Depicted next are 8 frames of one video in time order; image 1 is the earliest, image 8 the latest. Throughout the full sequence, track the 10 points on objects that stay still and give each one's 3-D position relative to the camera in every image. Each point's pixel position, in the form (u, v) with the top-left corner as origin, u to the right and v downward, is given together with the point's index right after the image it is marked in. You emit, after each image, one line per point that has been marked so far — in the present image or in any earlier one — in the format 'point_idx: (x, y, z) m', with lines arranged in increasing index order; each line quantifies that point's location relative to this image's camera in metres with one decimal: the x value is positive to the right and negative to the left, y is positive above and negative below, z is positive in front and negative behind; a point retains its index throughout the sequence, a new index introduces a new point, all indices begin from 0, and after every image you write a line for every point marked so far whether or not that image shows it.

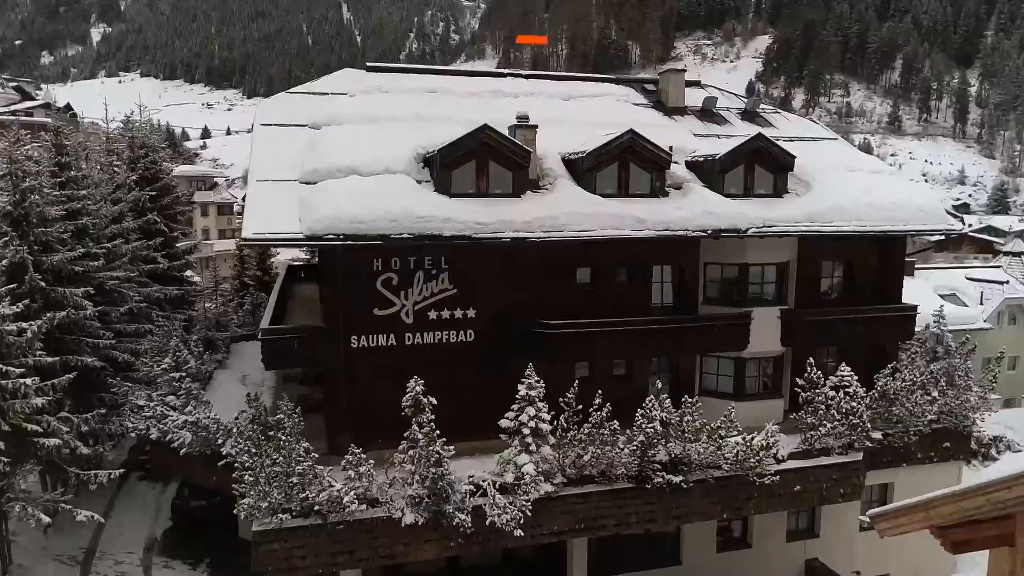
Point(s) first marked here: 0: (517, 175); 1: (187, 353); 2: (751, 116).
0: (0.0, +0.7, +4.4) m
1: (-2.3, -0.5, +5.1) m
2: (+2.0, +1.5, +6.2) m
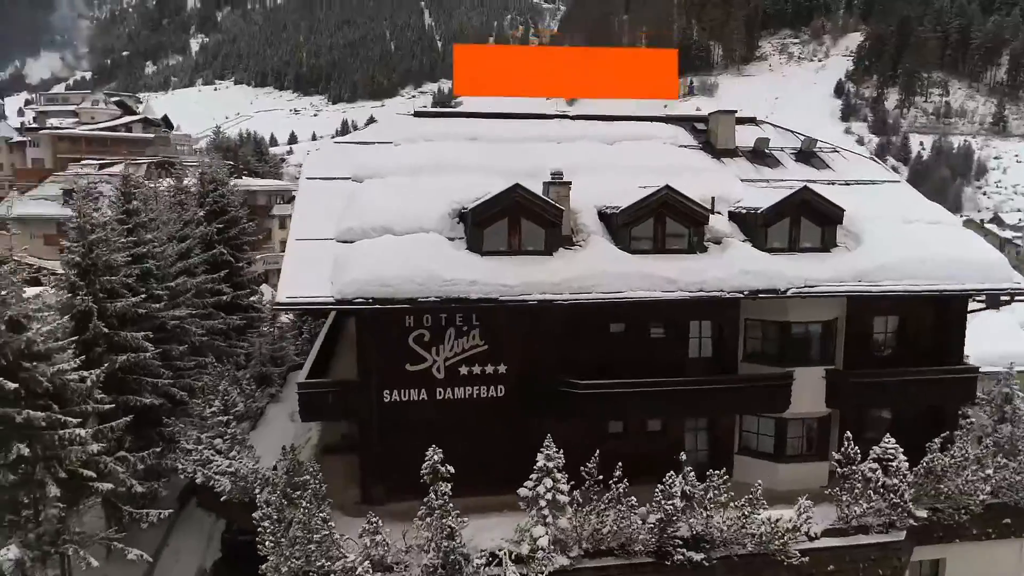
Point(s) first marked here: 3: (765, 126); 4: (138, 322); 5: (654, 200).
0: (+0.2, +0.3, +4.4) m
1: (-2.0, -0.8, +5.3) m
2: (+2.4, +1.1, +5.9) m
3: (+2.2, +1.4, +6.3) m
4: (-2.8, -0.3, +5.4) m
5: (+0.9, +0.5, +4.5) m
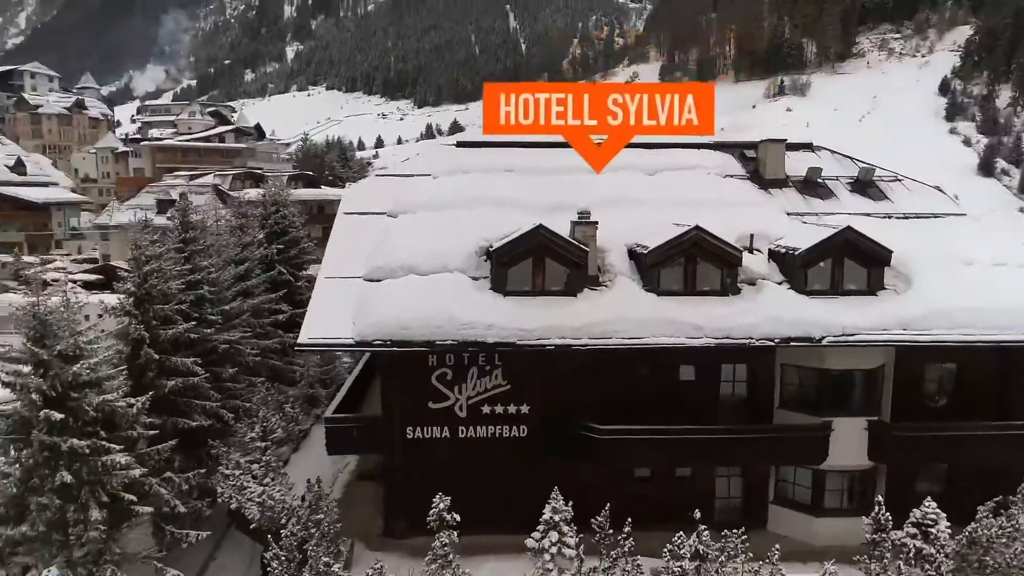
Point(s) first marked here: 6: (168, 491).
0: (+0.4, +0.1, +4.4) m
1: (-1.8, -1.0, +5.5) m
2: (+2.7, +0.8, +5.6) m
3: (+2.6, +1.1, +6.0) m
4: (-2.5, -0.5, +5.7) m
5: (+1.0, +0.3, +4.3) m
6: (-2.3, -1.4, +4.8) m
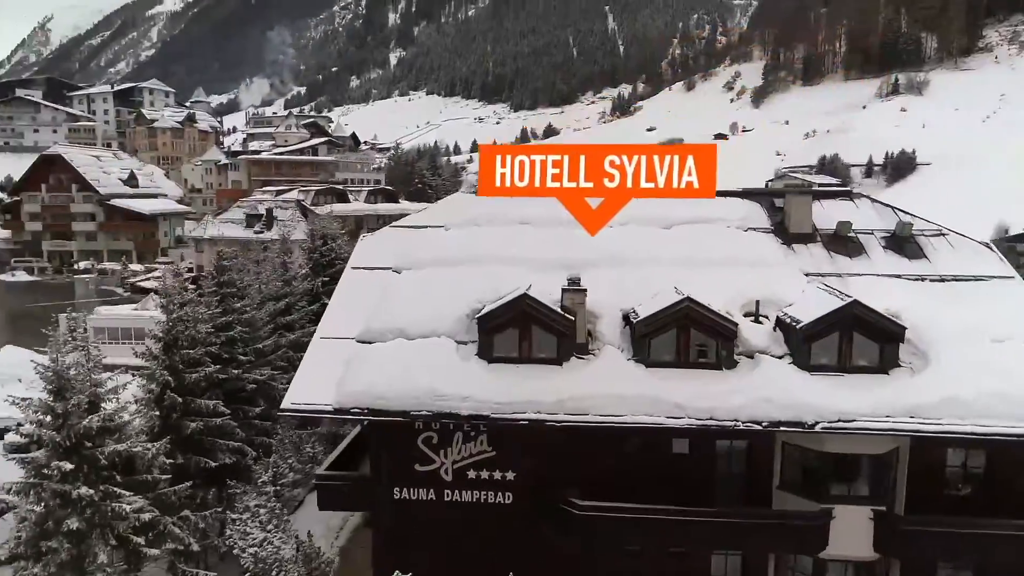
0: (+0.3, -0.3, +4.3) m
1: (-1.7, -1.4, +5.7) m
2: (+2.8, +0.3, +5.2) m
3: (+2.7, +0.6, +5.7) m
4: (-2.4, -0.8, +6.0) m
5: (+0.9, -0.1, +4.2) m
6: (-2.3, -1.7, +5.1) m
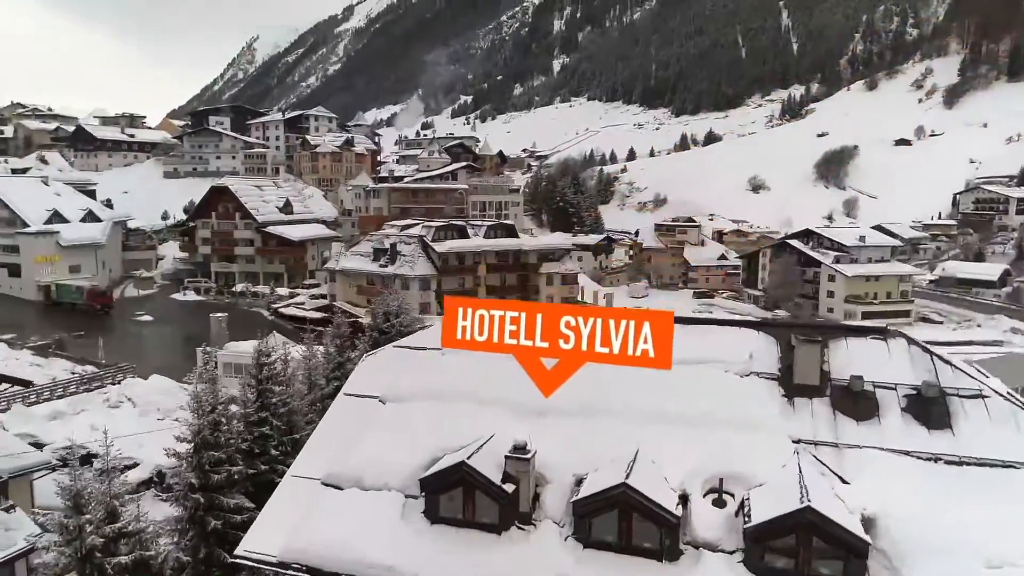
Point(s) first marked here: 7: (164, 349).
0: (-0.1, -1.3, +4.2) m
1: (-1.8, -2.3, +6.1) m
2: (+2.6, -0.7, +4.6) m
3: (+2.6, -0.4, +5.0) m
4: (-2.4, -1.7, +6.5) m
5: (+0.5, -1.1, +4.0) m
6: (-2.5, -2.6, +5.6) m
7: (-9.2, -1.6, +19.0) m
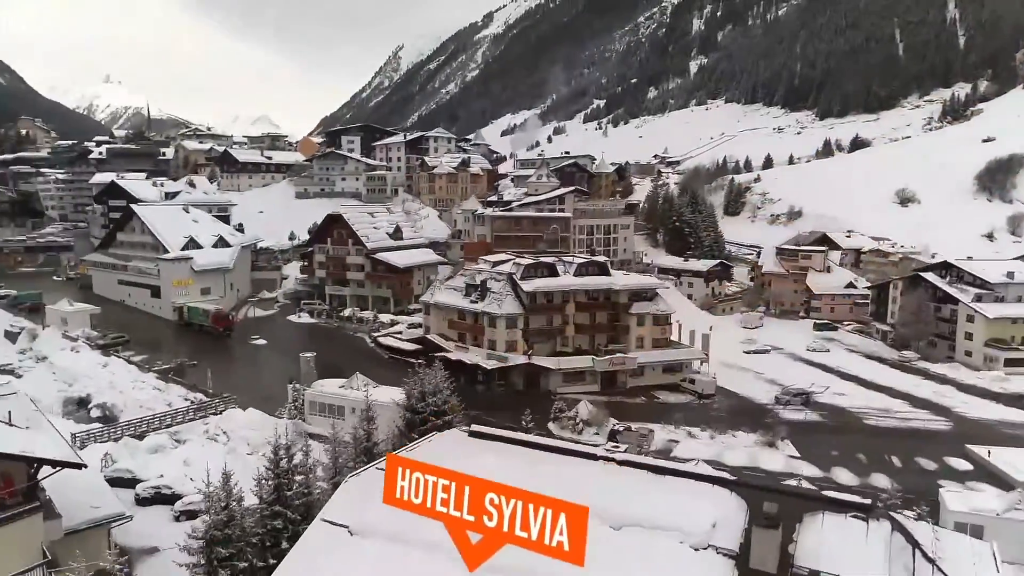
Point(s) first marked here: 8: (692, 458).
0: (-0.6, -2.4, +4.3) m
1: (-1.9, -3.3, +6.4) m
2: (+2.2, -1.9, +4.1) m
3: (+2.3, -1.6, +4.6) m
4: (-2.4, -2.7, +6.9) m
5: (0.0, -2.2, +3.9) m
6: (-2.8, -3.6, +6.1) m
7: (-6.9, -2.4, +20.5) m
8: (+3.7, -3.5, +14.8) m
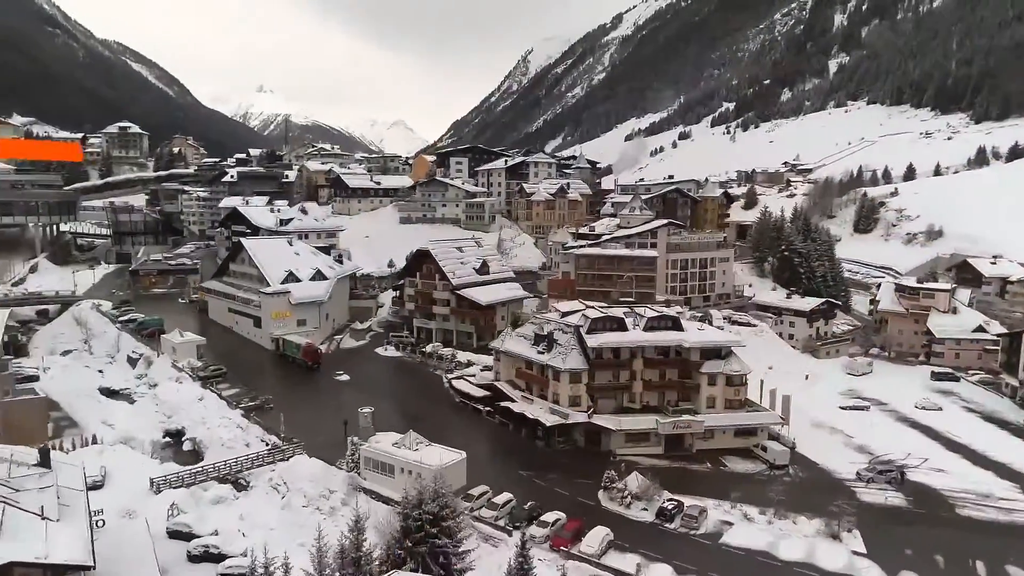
0: (-1.5, -3.8, +4.4) m
1: (-2.5, -4.7, +6.7) m
2: (+1.2, -3.4, +3.8) m
3: (+1.4, -3.0, +4.2) m
4: (-2.9, -4.1, +7.3) m
5: (-1.0, -3.6, +3.9) m
6: (-3.4, -5.0, +6.6) m
7: (-4.9, -3.7, +21.5) m
8: (+4.5, -5.1, +14.1) m
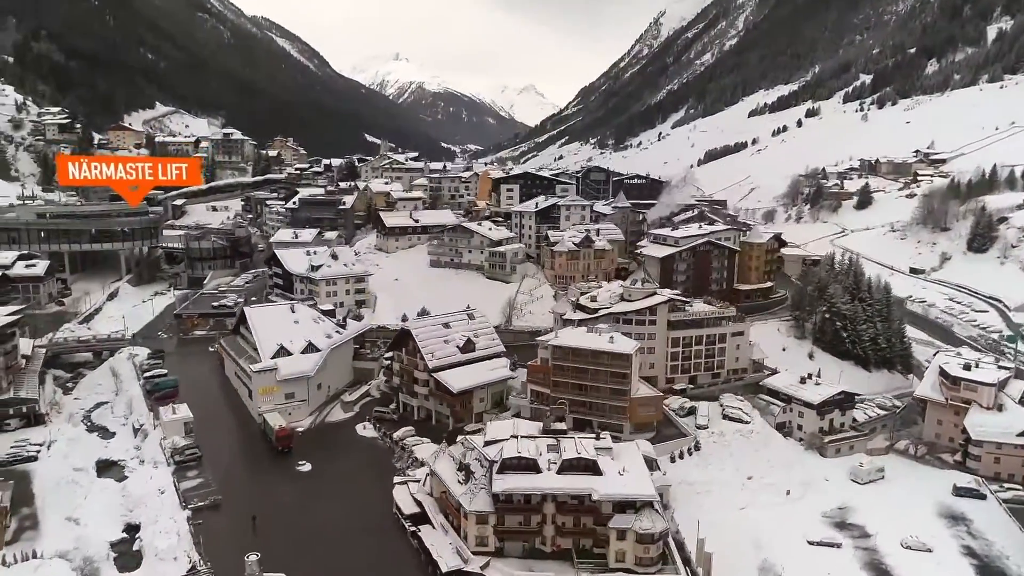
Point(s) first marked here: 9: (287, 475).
0: (-6.6, -8.1, +5.1) m
1: (-7.2, -8.9, +7.6) m
2: (-4.1, -7.8, +4.0) m
3: (-3.8, -7.5, +4.3) m
4: (-7.5, -8.2, +8.2) m
5: (-6.2, -8.0, +4.5) m
6: (-8.1, -9.1, +7.6) m
7: (-6.9, -7.1, +22.4) m
8: (+1.0, -9.1, +13.6) m
9: (-7.4, -6.5, +24.7) m
